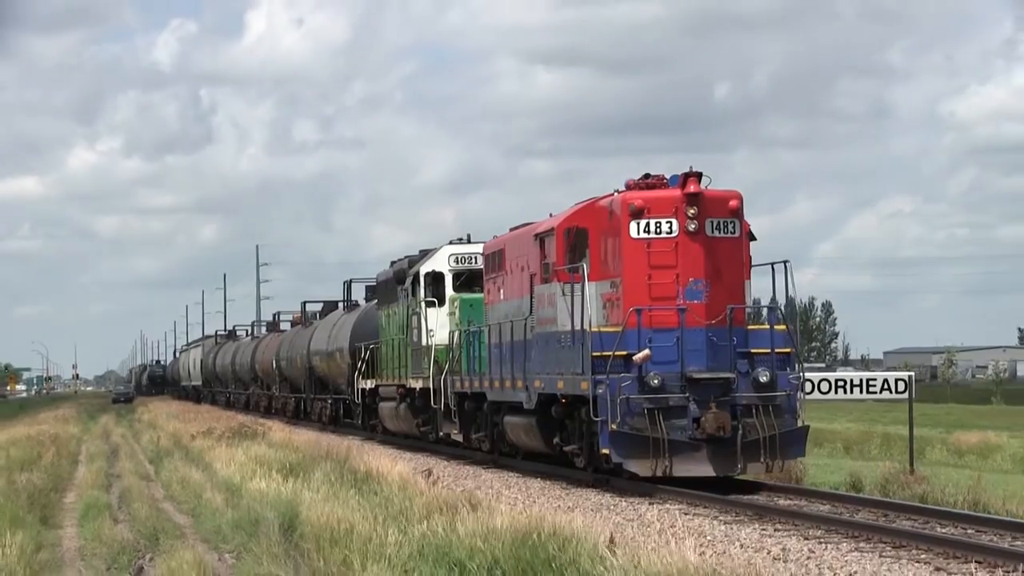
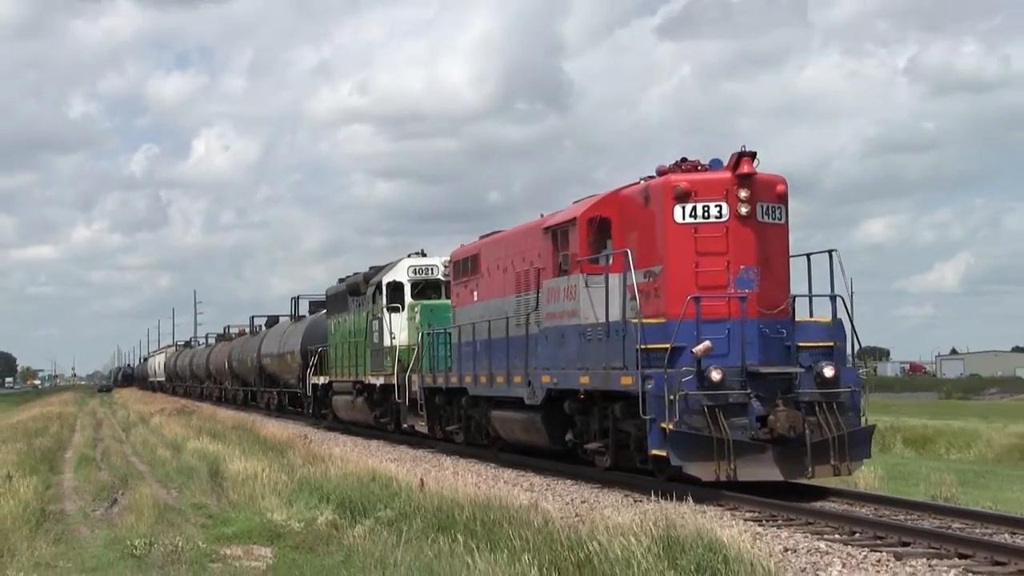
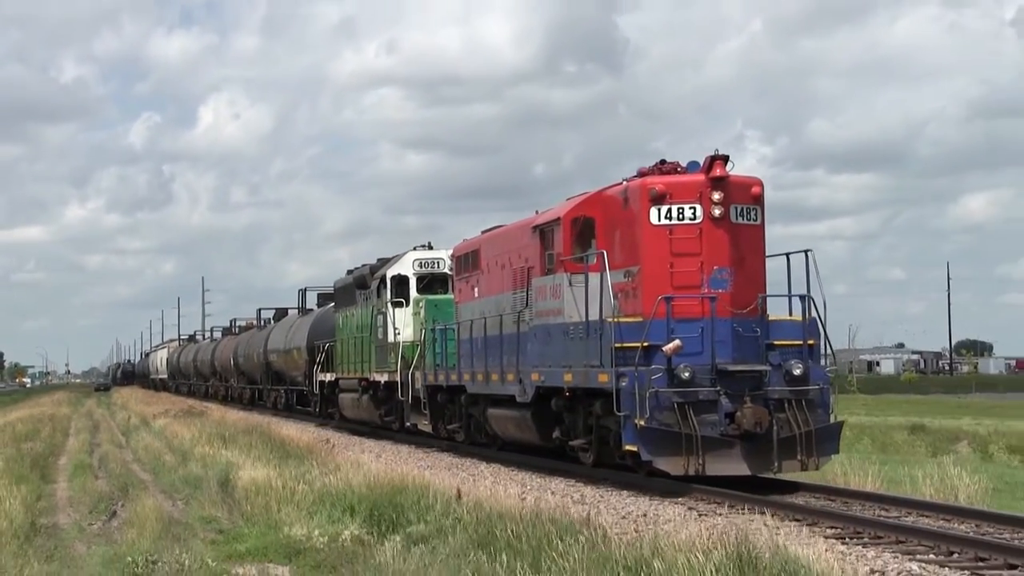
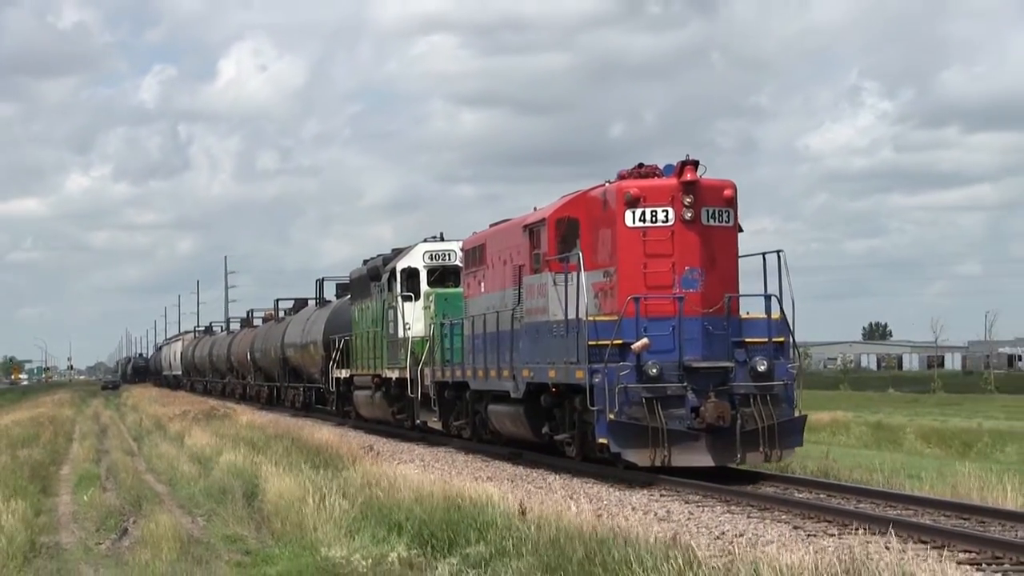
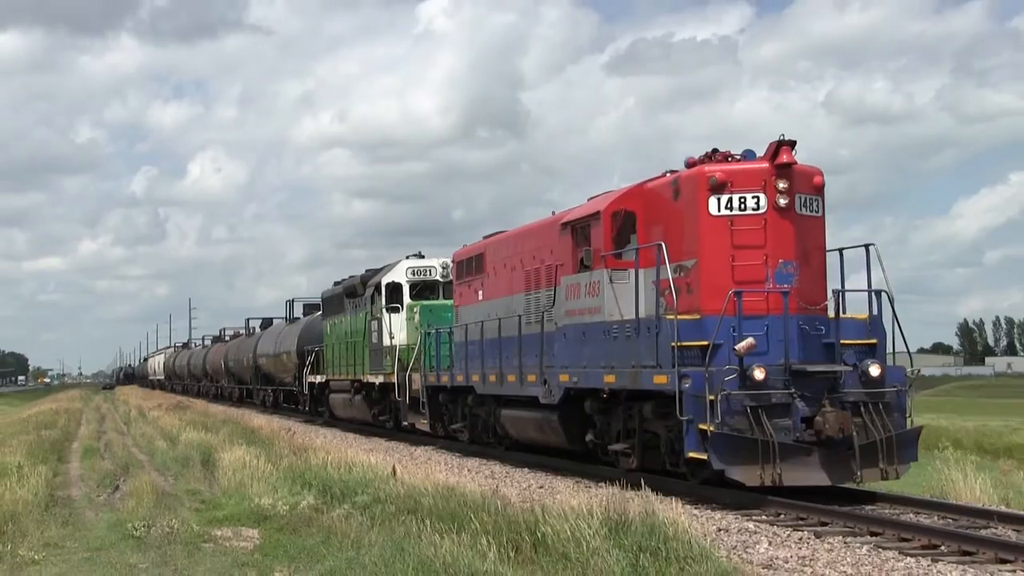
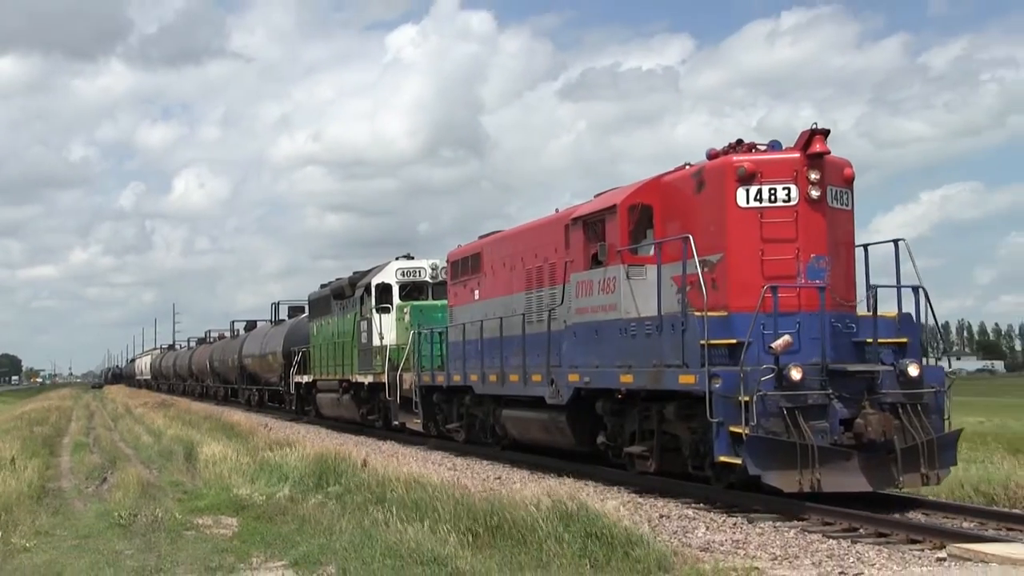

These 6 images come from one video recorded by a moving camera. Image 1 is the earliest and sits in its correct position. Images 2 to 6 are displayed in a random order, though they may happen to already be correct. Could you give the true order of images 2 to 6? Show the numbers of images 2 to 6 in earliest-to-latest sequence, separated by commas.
4, 3, 2, 5, 6
